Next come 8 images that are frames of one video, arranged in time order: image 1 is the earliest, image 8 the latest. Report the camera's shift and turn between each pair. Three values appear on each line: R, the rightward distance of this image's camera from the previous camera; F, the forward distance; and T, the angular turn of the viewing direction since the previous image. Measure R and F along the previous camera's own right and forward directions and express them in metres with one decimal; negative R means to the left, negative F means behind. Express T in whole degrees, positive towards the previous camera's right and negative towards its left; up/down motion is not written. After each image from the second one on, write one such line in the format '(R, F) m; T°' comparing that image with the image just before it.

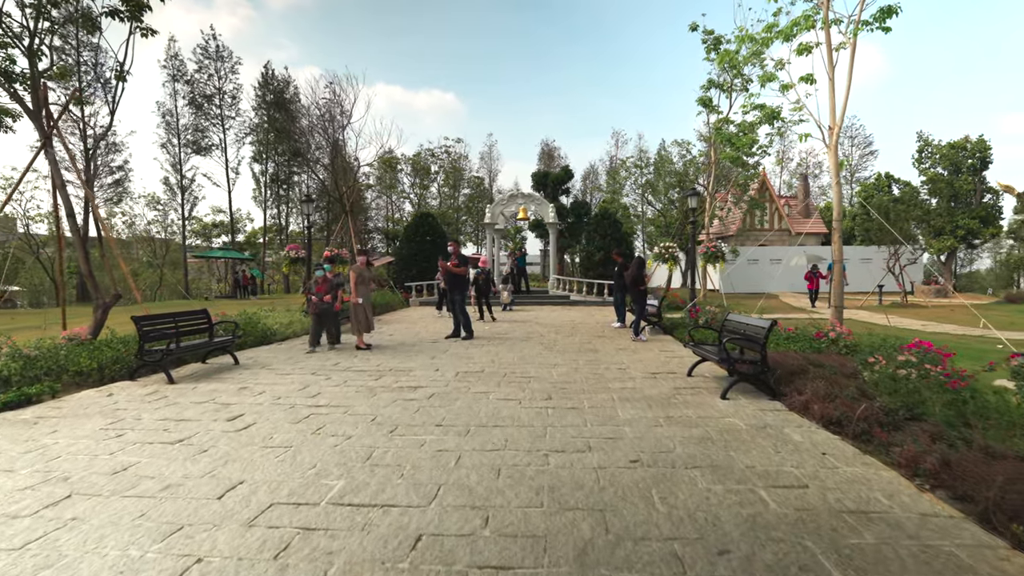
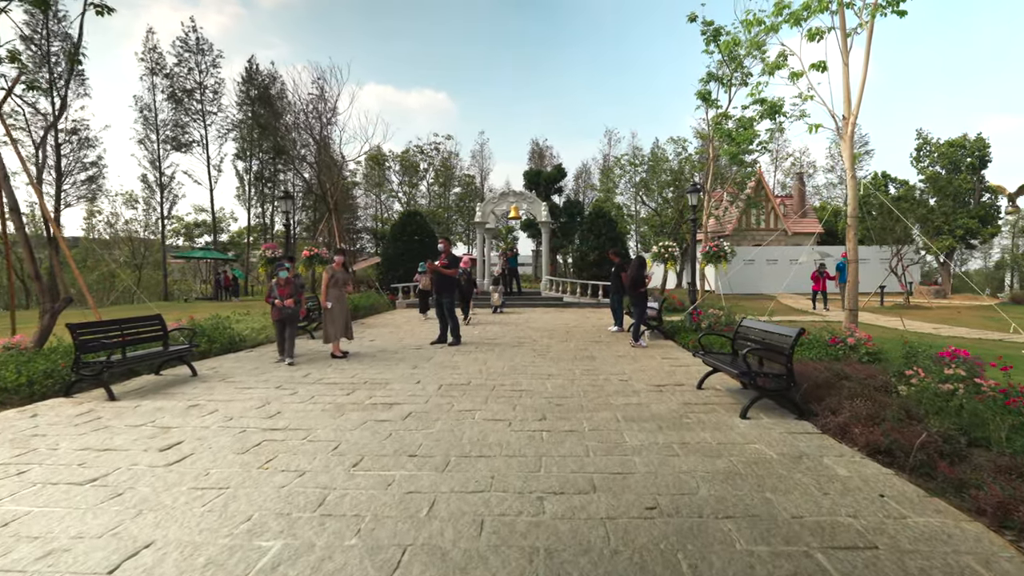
(0.0, +0.8) m; +1°
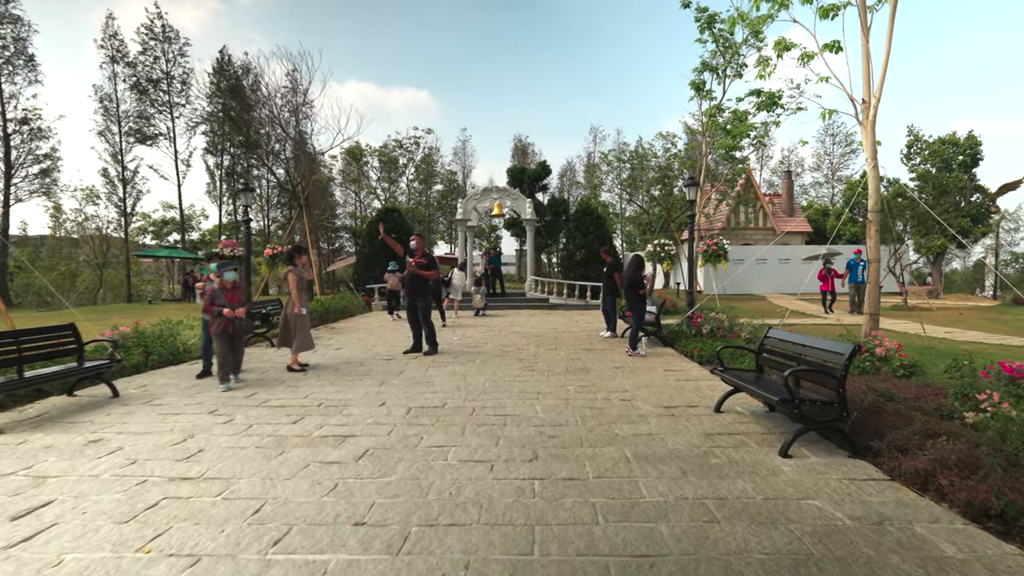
(0.0, +1.1) m; +2°
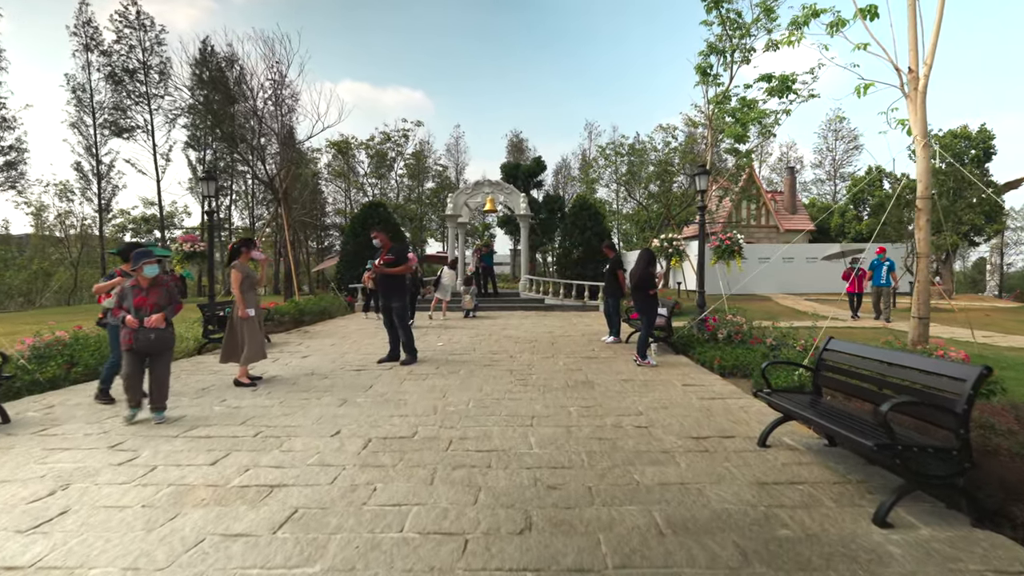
(+0.1, +1.2) m; +1°
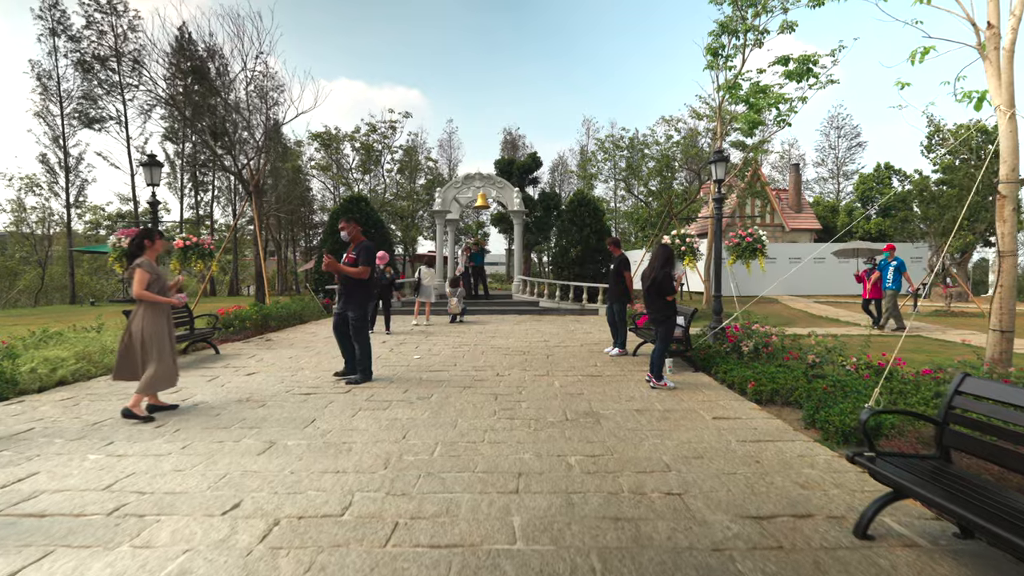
(+0.1, +1.5) m; +1°
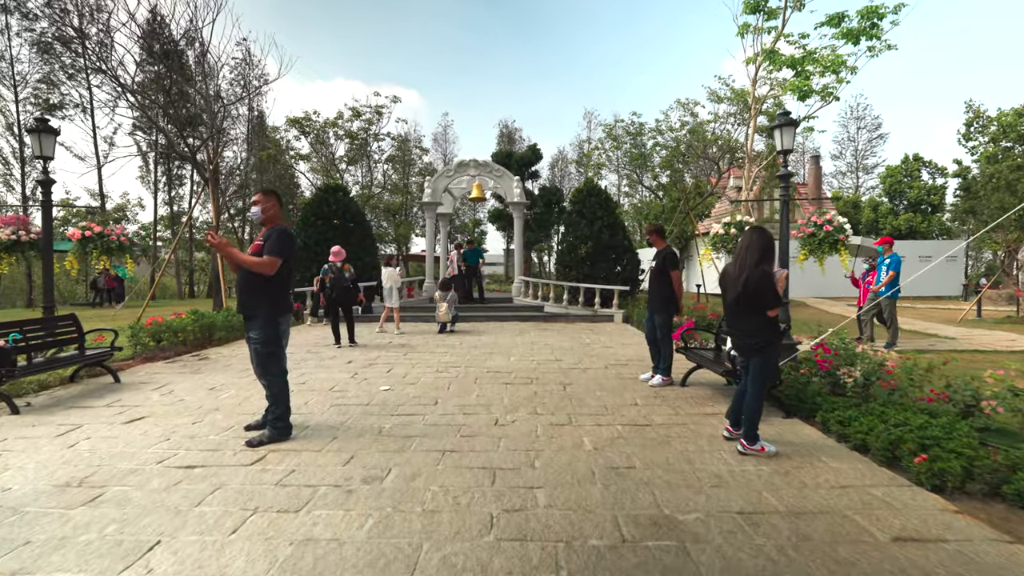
(-0.1, +2.4) m; 0°
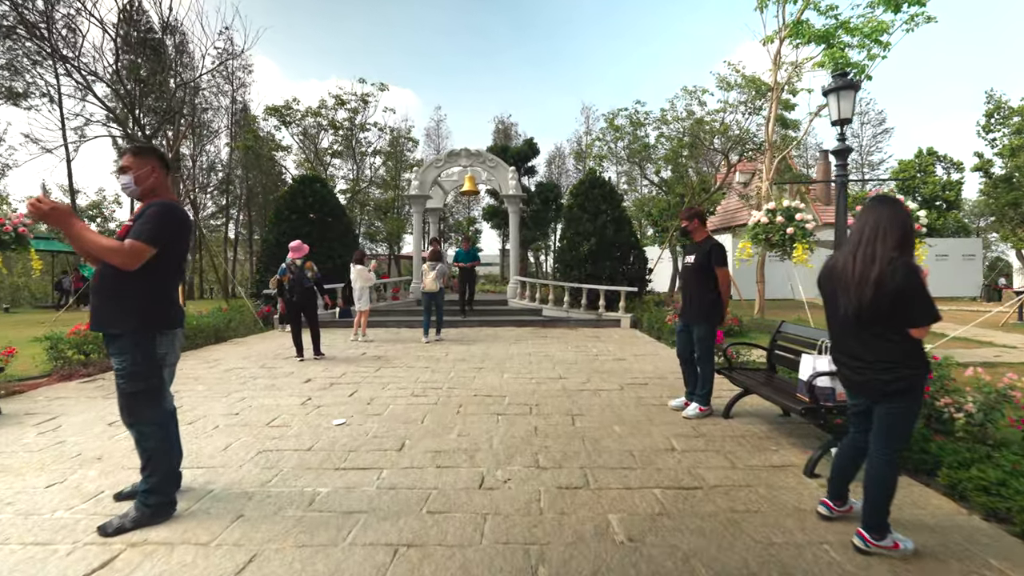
(0.0, +1.5) m; 0°
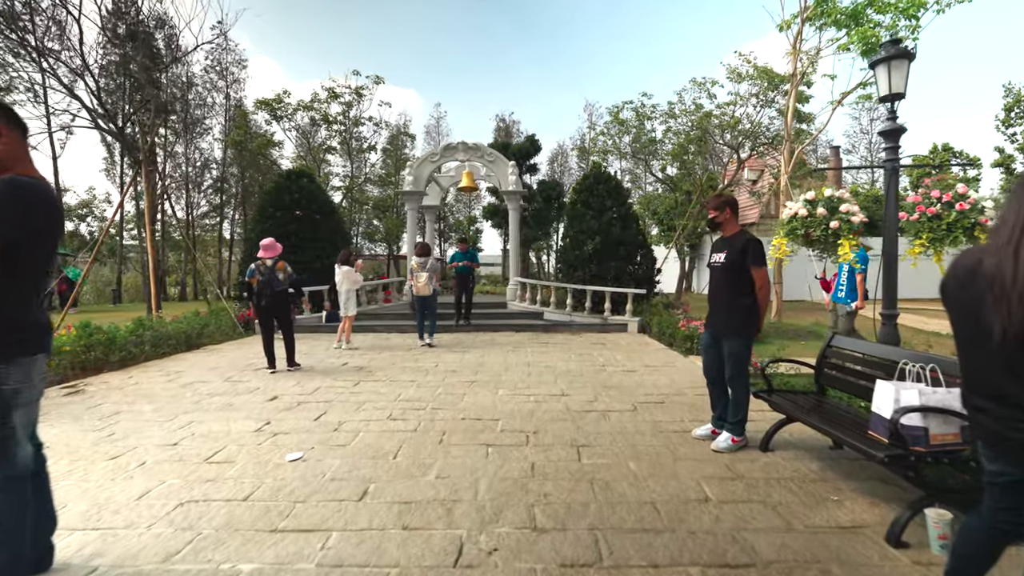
(+0.1, +0.9) m; 0°
